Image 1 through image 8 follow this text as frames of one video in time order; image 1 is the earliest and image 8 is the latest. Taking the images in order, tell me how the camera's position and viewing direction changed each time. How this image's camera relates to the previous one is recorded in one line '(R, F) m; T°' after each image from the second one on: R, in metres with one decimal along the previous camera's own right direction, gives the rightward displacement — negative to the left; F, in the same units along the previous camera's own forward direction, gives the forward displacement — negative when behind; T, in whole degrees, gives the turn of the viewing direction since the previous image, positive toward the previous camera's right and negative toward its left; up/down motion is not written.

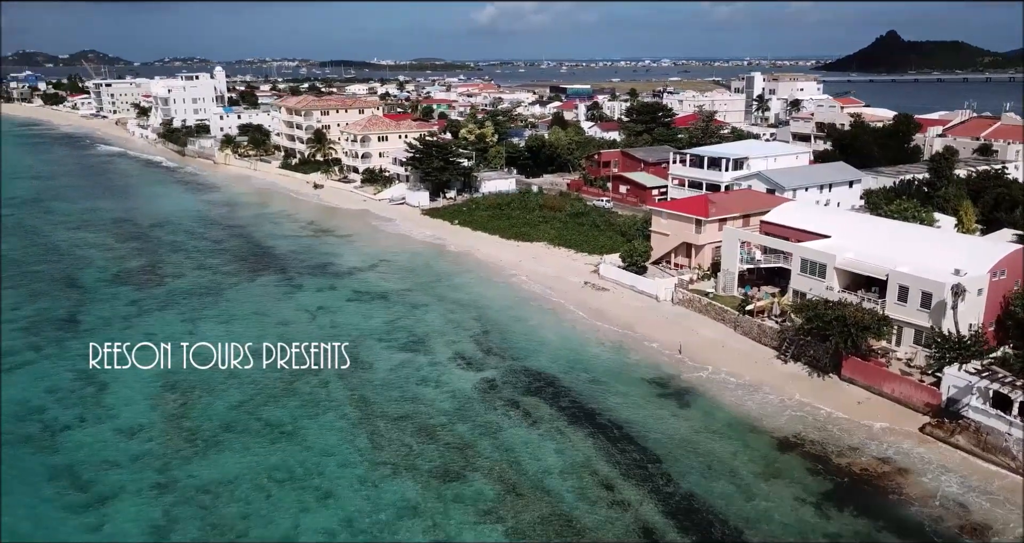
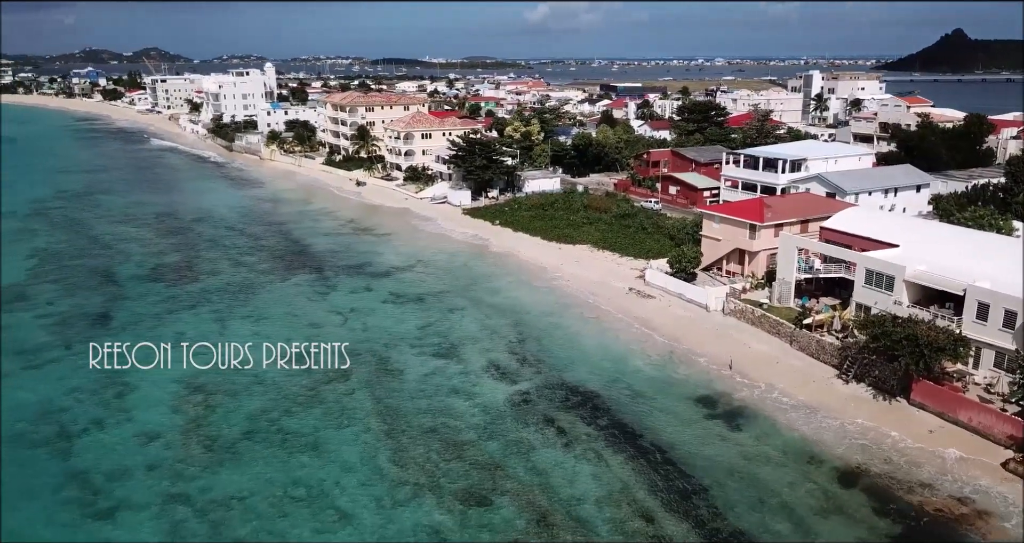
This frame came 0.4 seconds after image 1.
(+0.3, +1.6) m; -3°
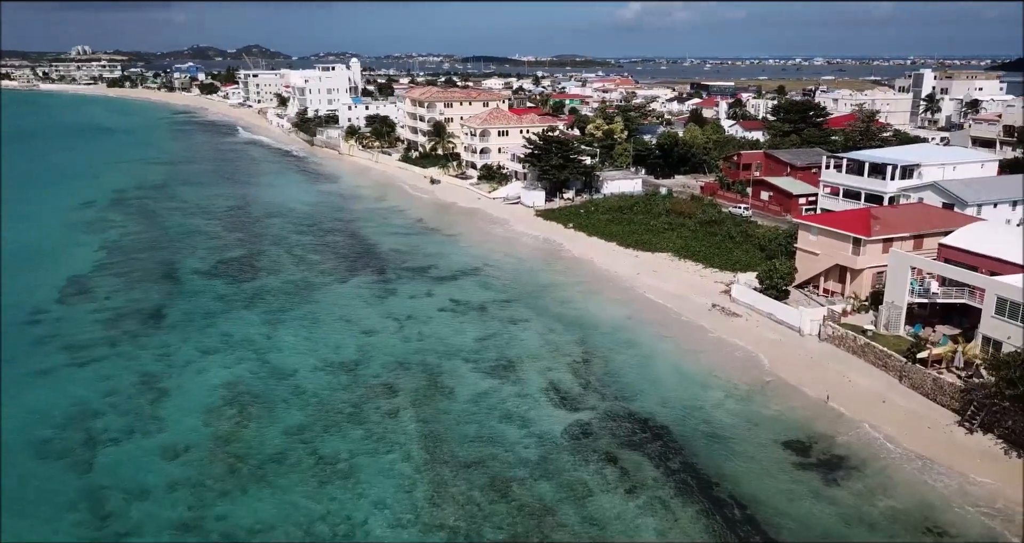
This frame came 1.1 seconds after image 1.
(+0.5, +2.7) m; -6°
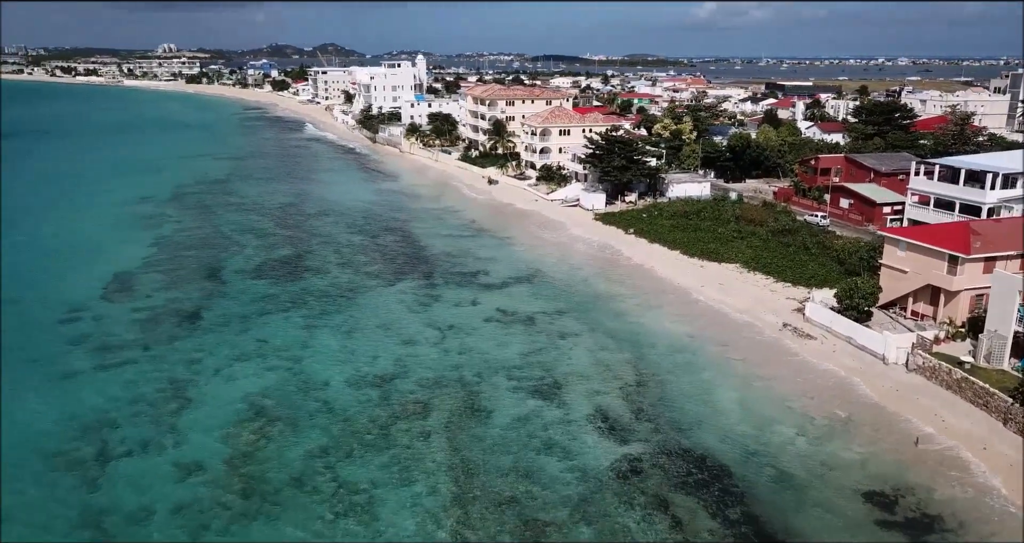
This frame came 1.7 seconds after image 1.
(+0.5, +2.2) m; -5°
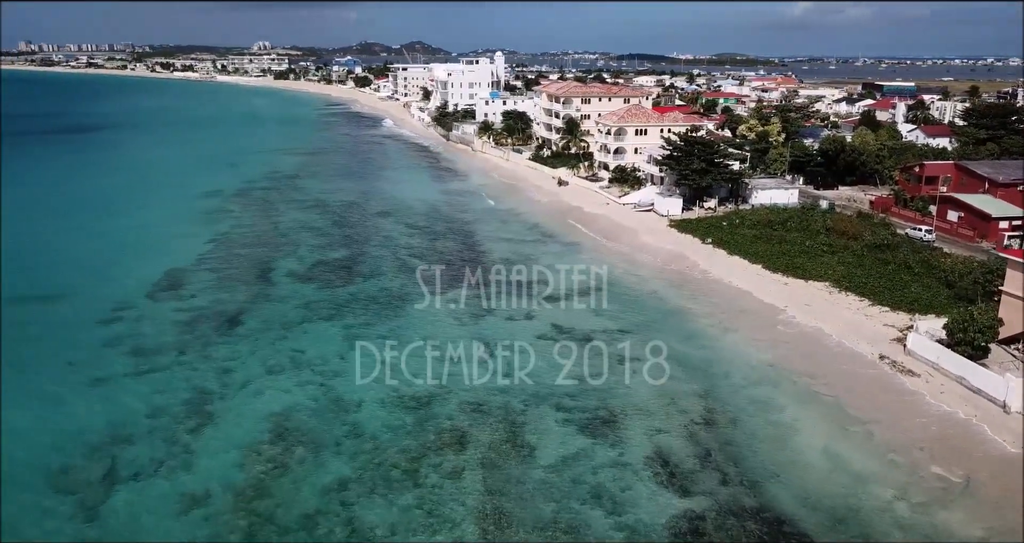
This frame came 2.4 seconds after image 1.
(+0.6, +2.6) m; -6°
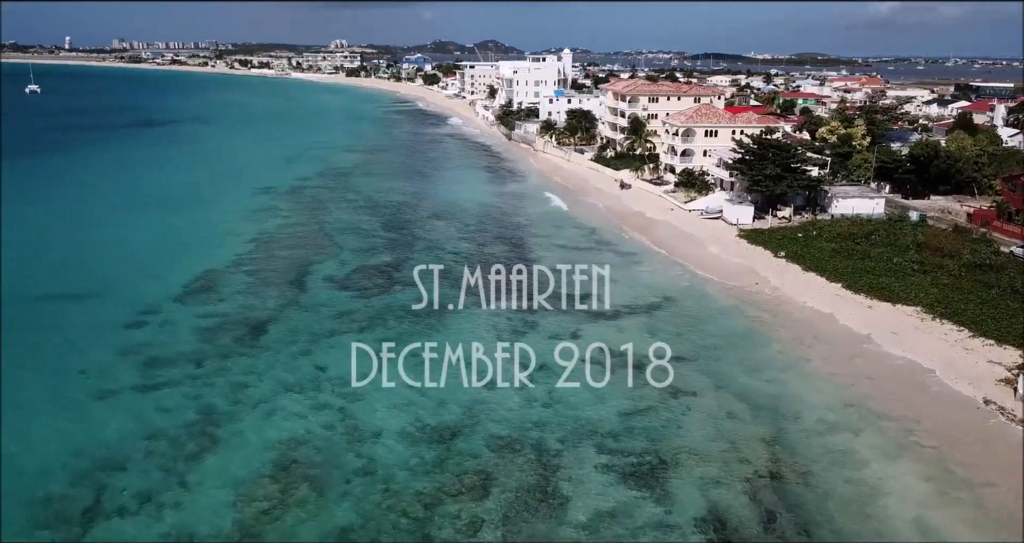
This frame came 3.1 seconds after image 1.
(+0.7, +2.6) m; -5°
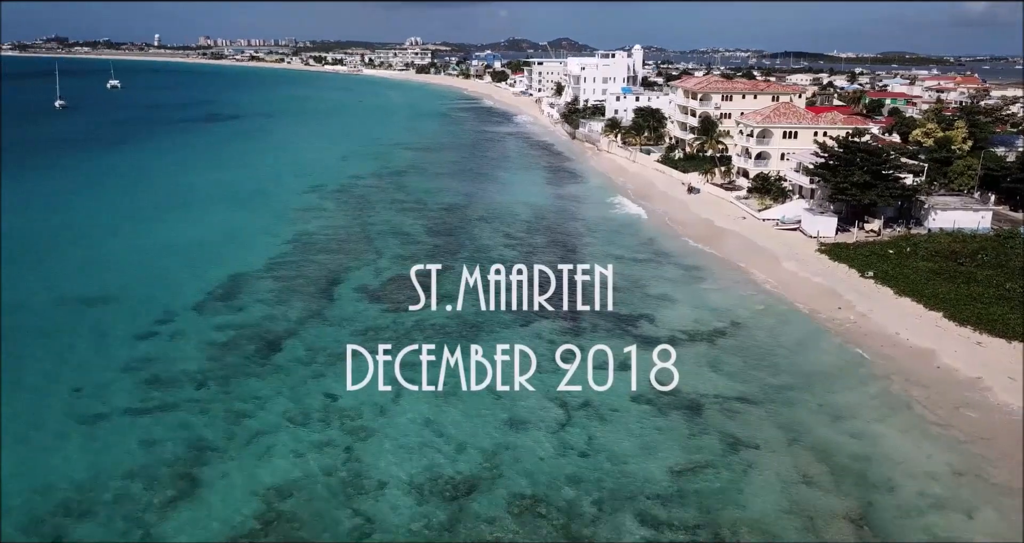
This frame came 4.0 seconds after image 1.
(+0.7, +3.2) m; -5°
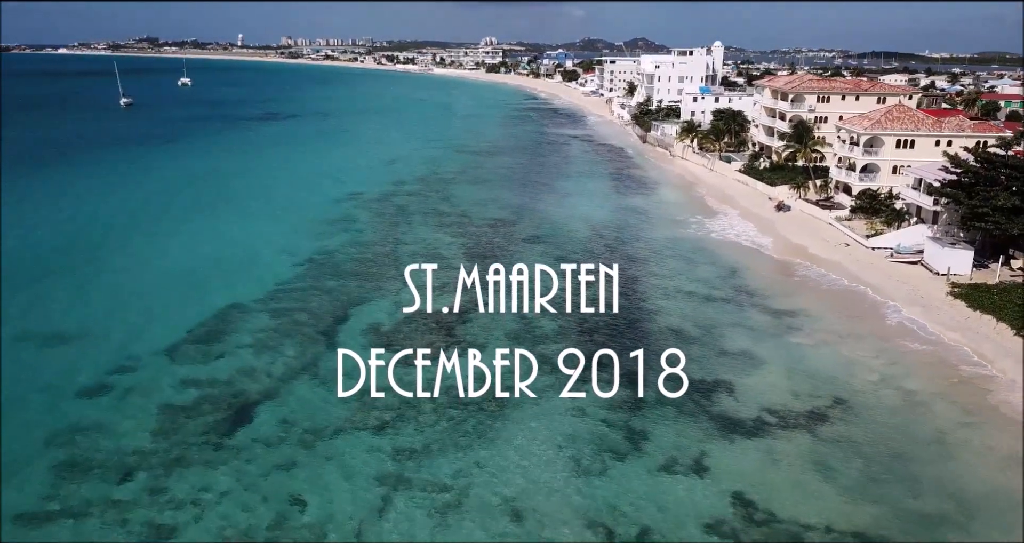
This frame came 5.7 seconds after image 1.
(+0.7, +5.9) m; -5°
